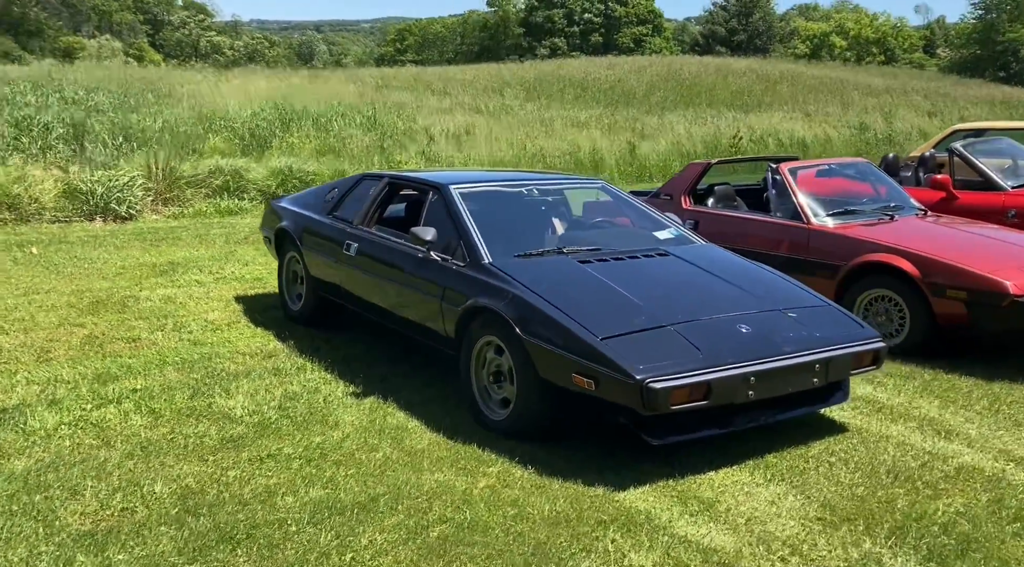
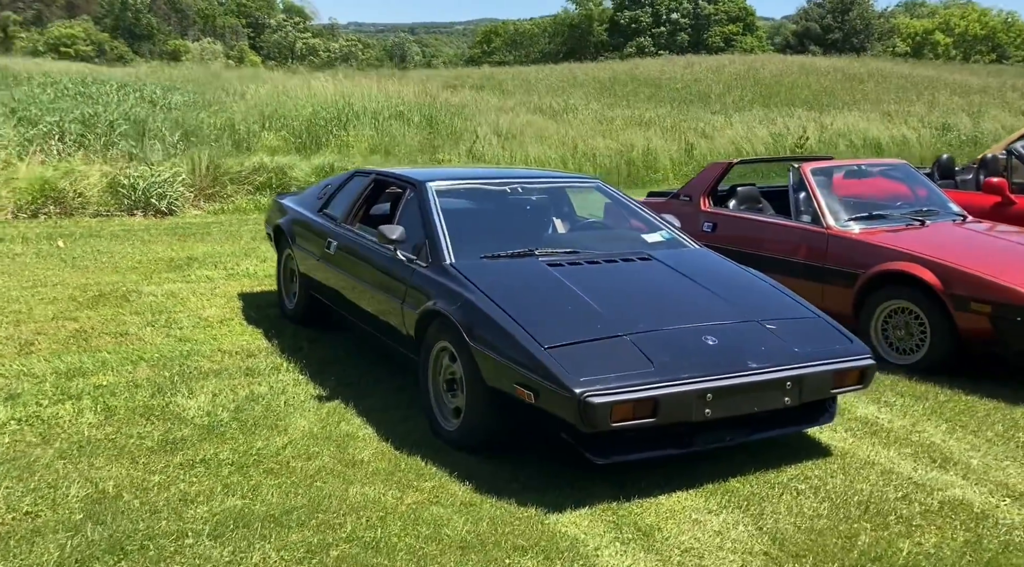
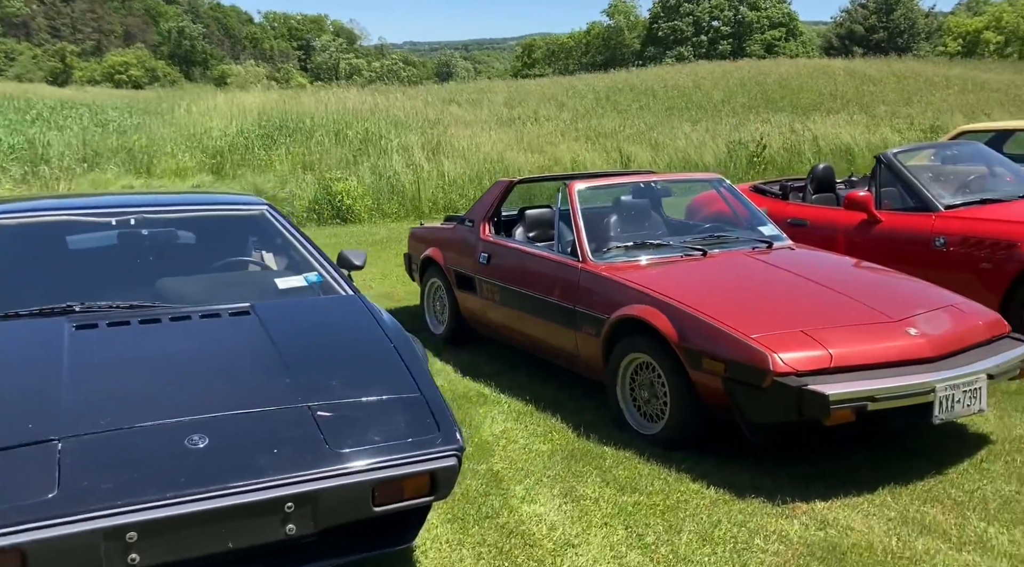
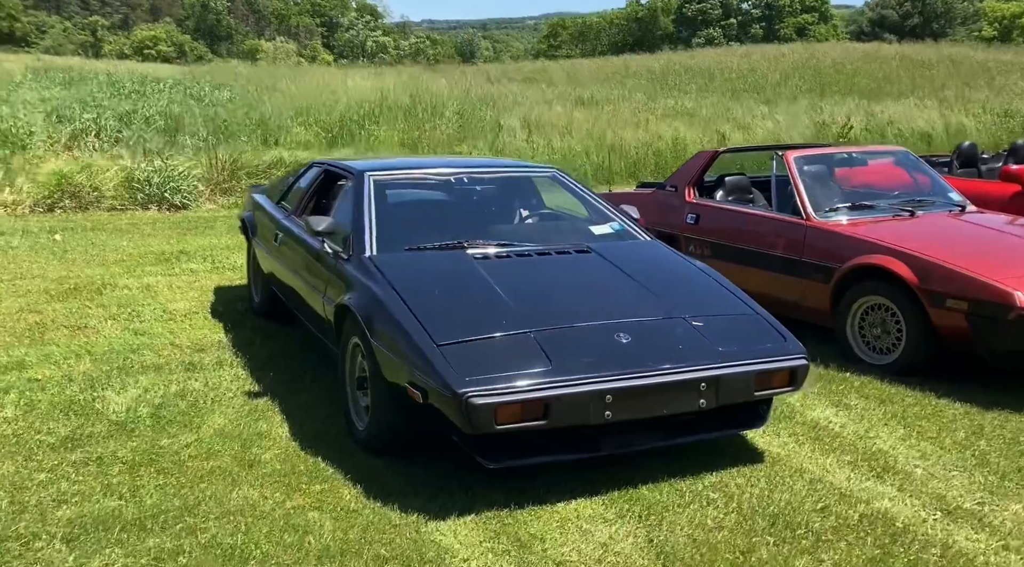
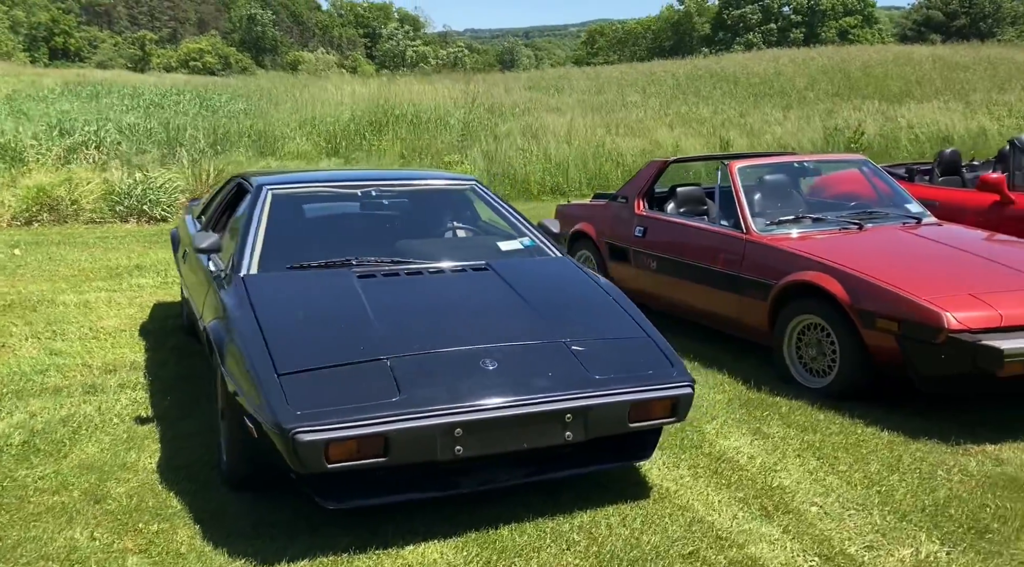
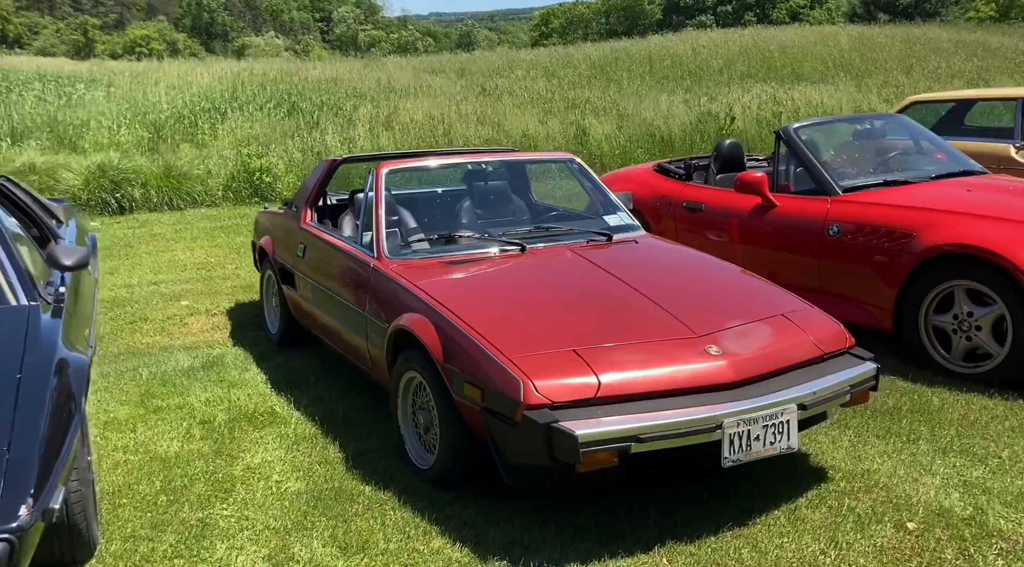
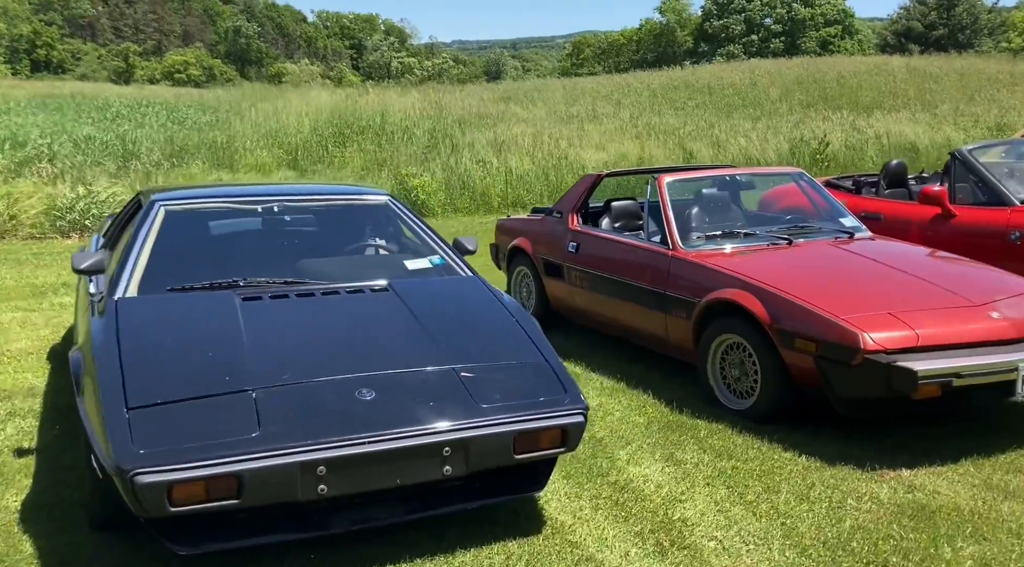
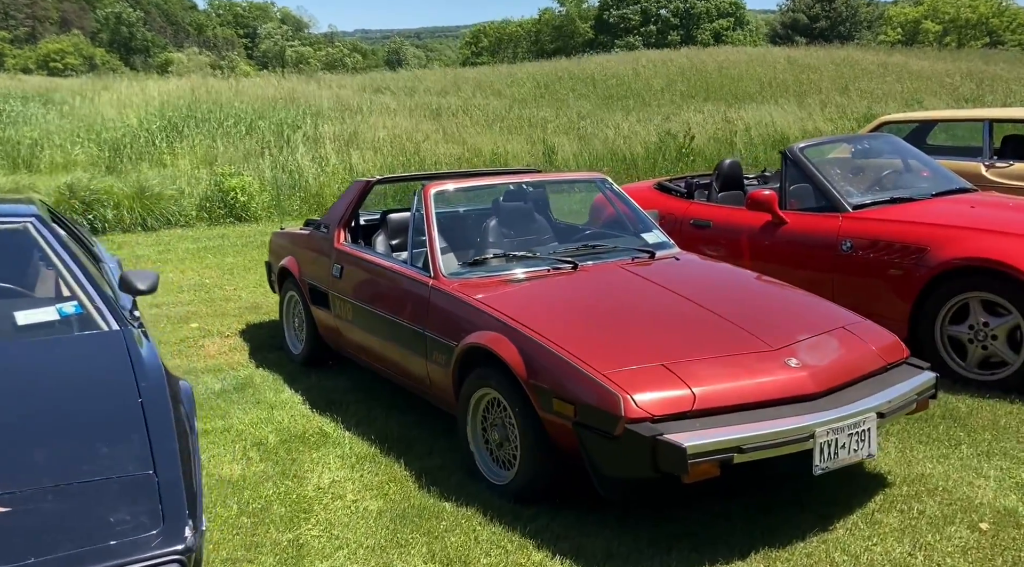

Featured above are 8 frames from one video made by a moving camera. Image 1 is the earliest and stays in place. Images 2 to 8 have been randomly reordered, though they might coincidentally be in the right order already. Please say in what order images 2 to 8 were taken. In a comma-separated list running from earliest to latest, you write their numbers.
2, 4, 5, 7, 3, 8, 6
